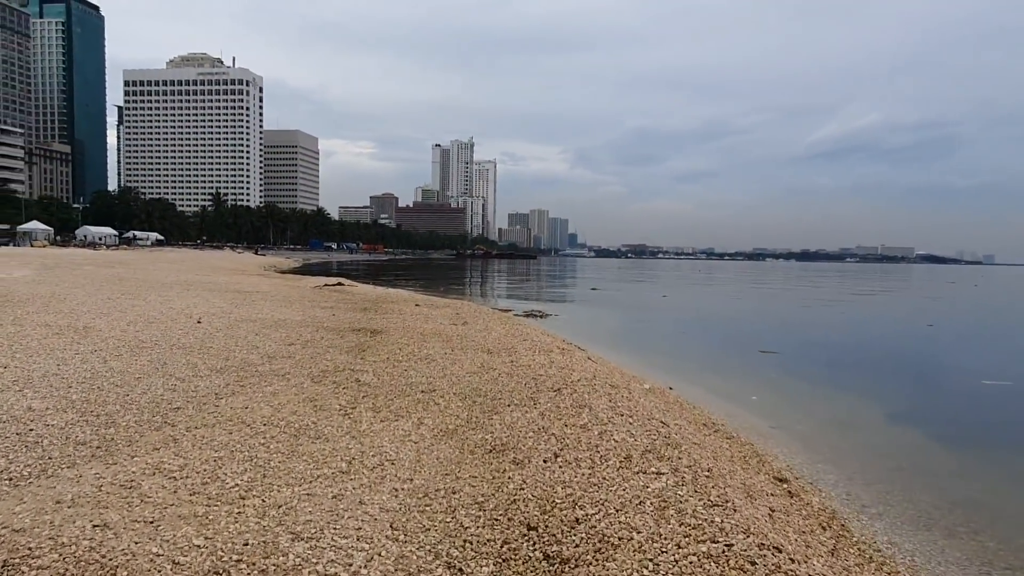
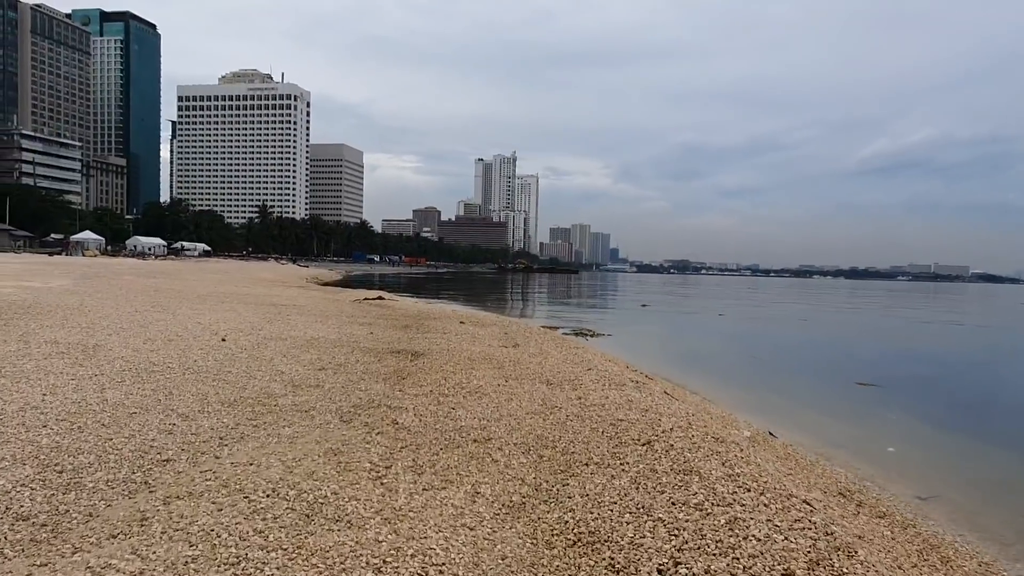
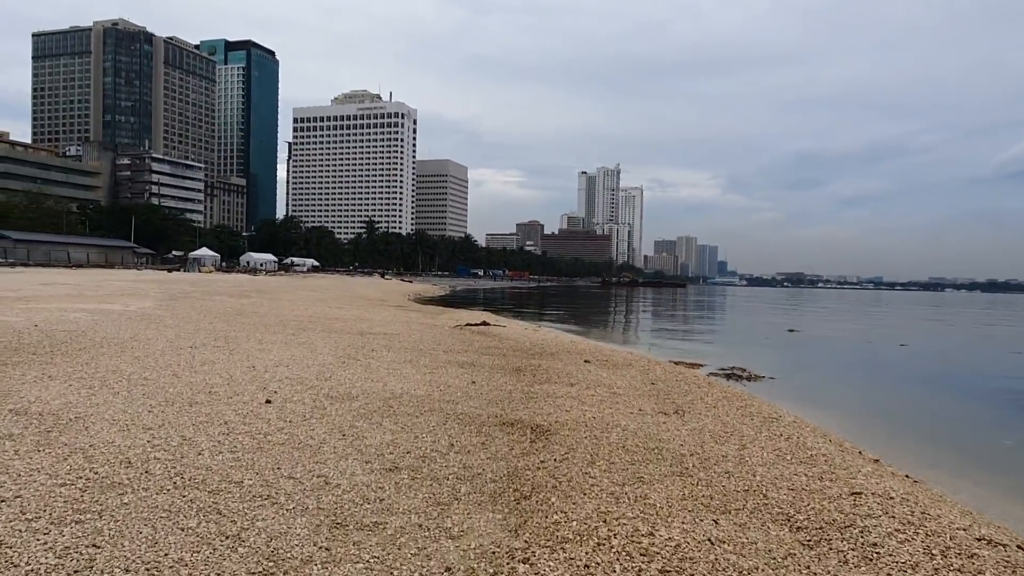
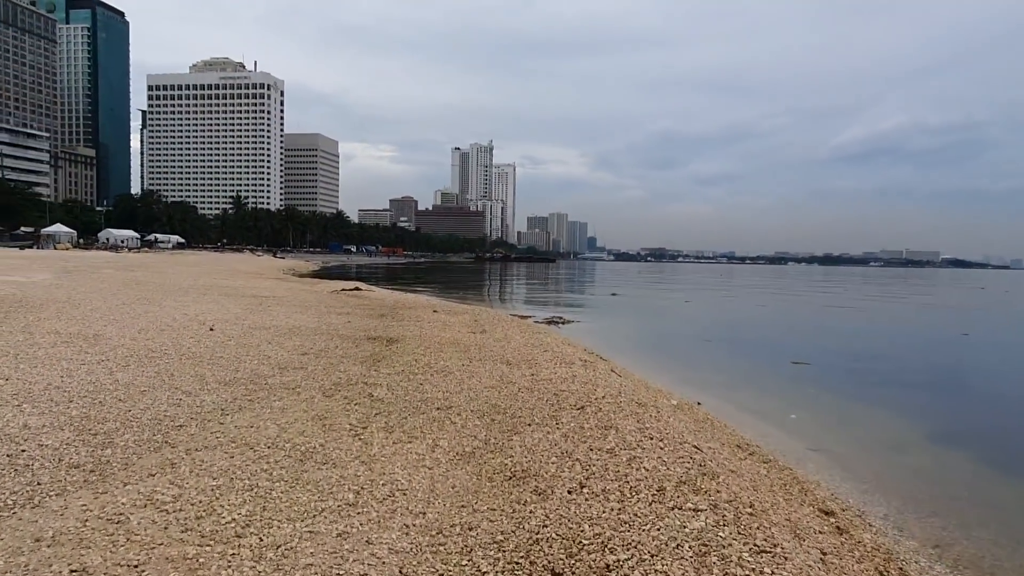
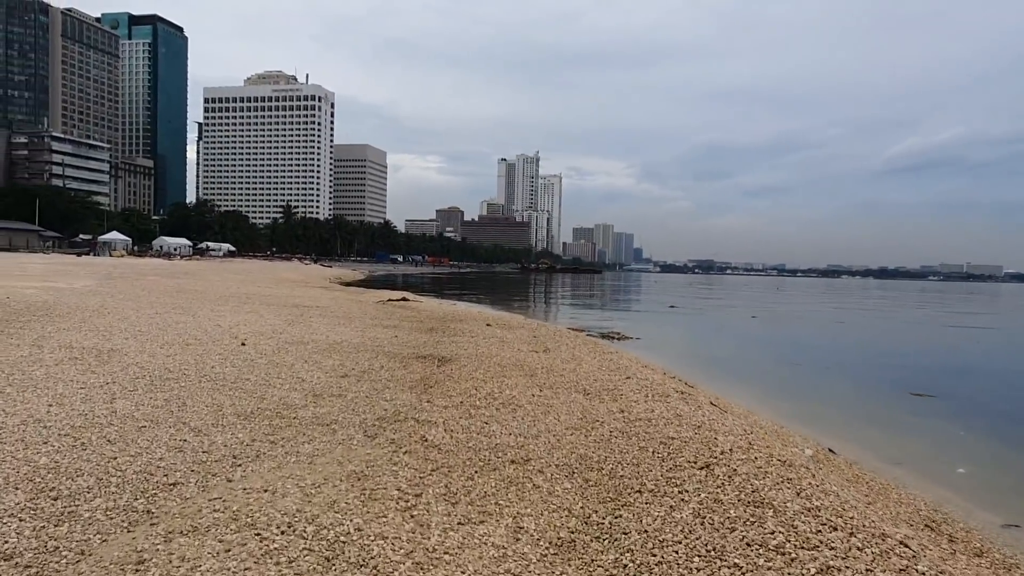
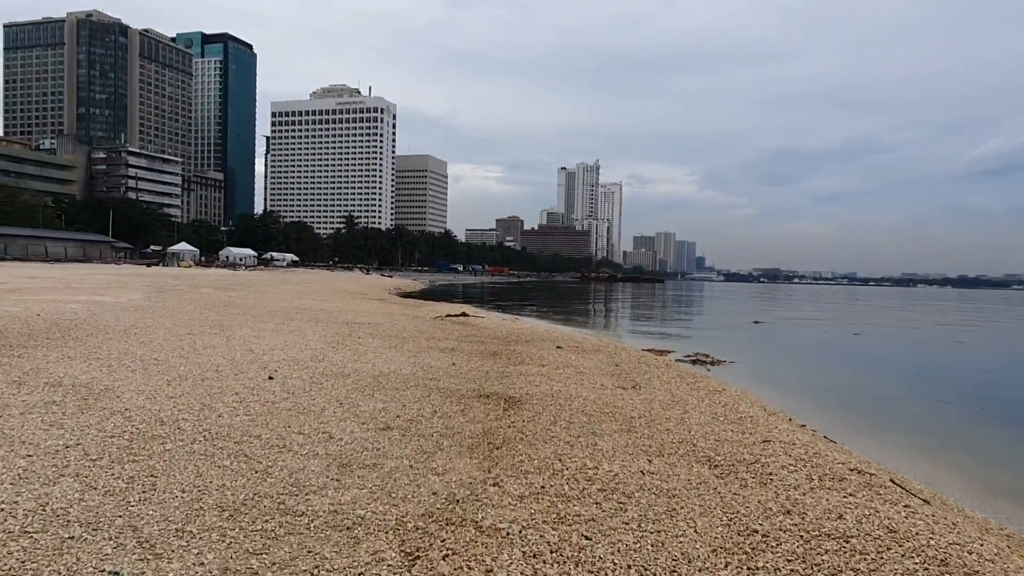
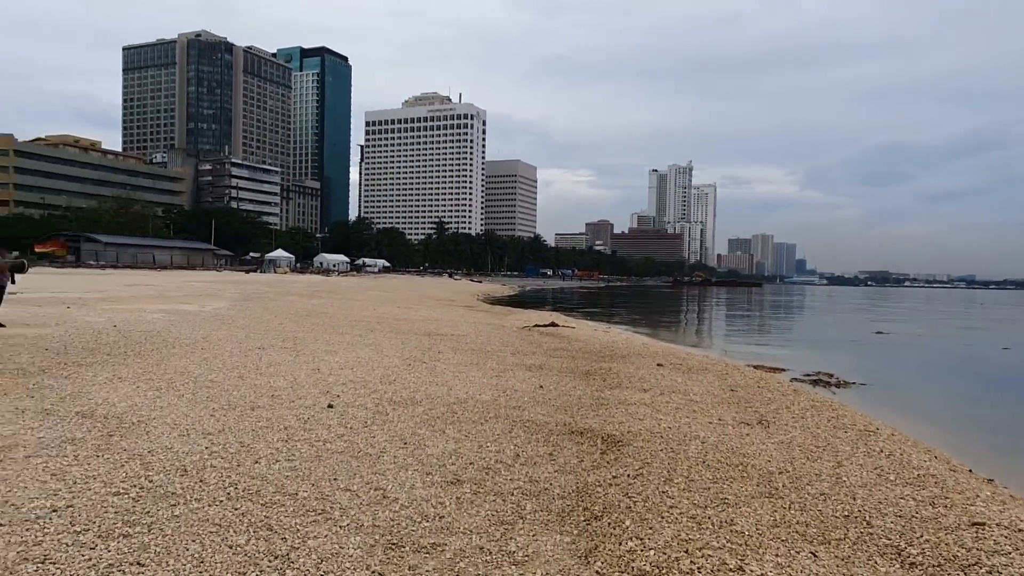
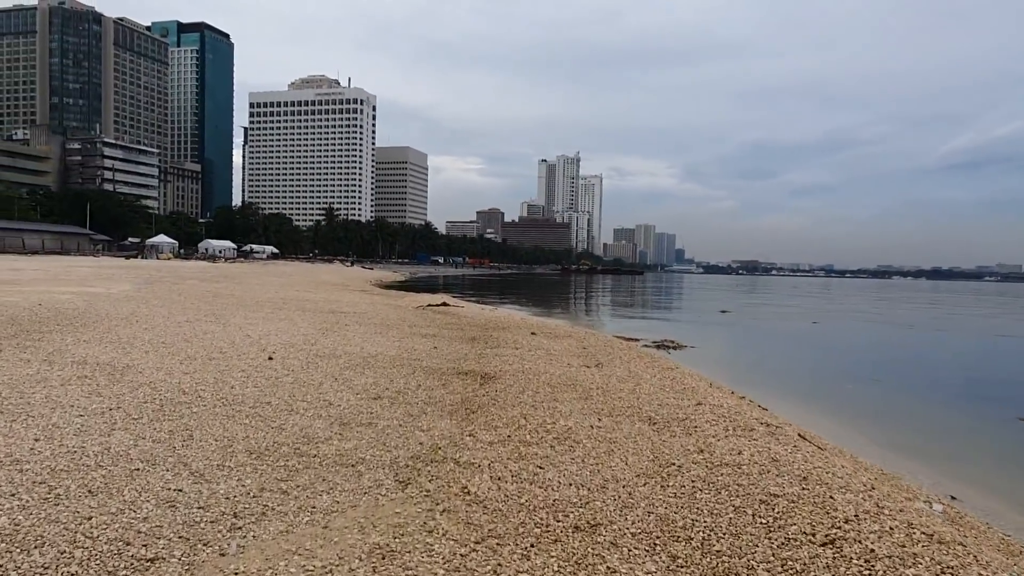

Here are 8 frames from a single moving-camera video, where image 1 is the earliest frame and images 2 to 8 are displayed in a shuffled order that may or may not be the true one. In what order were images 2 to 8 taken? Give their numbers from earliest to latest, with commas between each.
4, 2, 5, 8, 6, 3, 7
